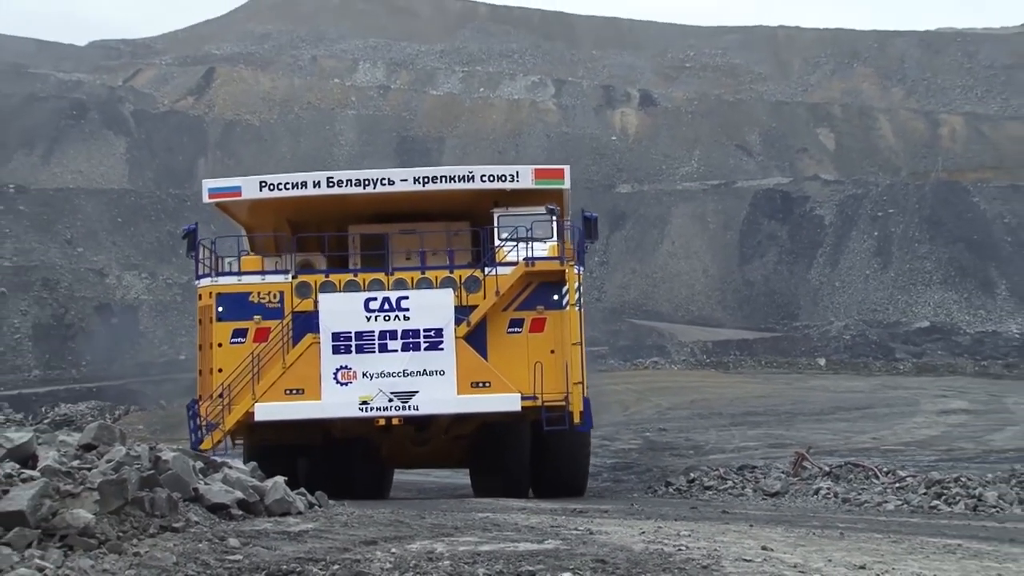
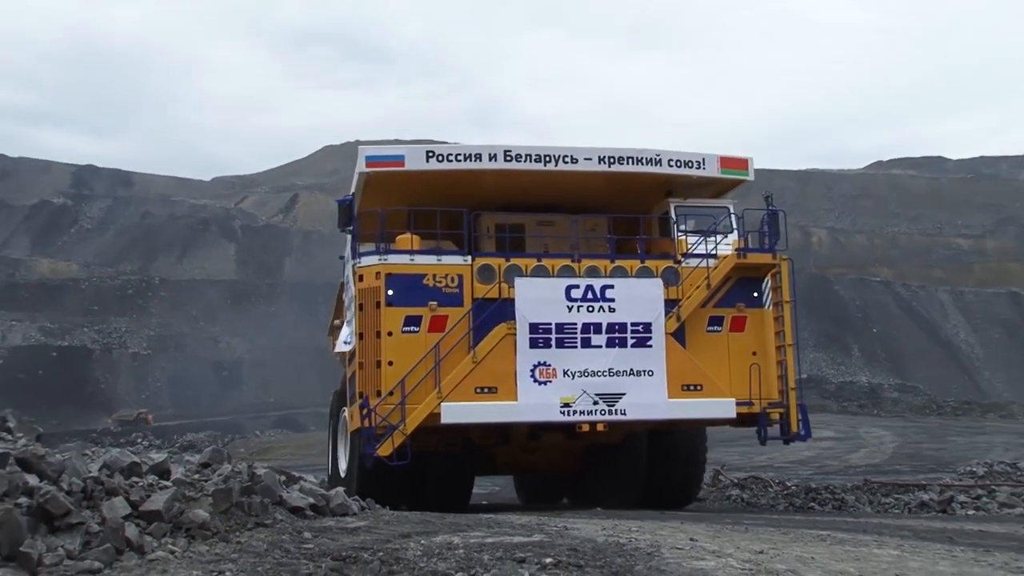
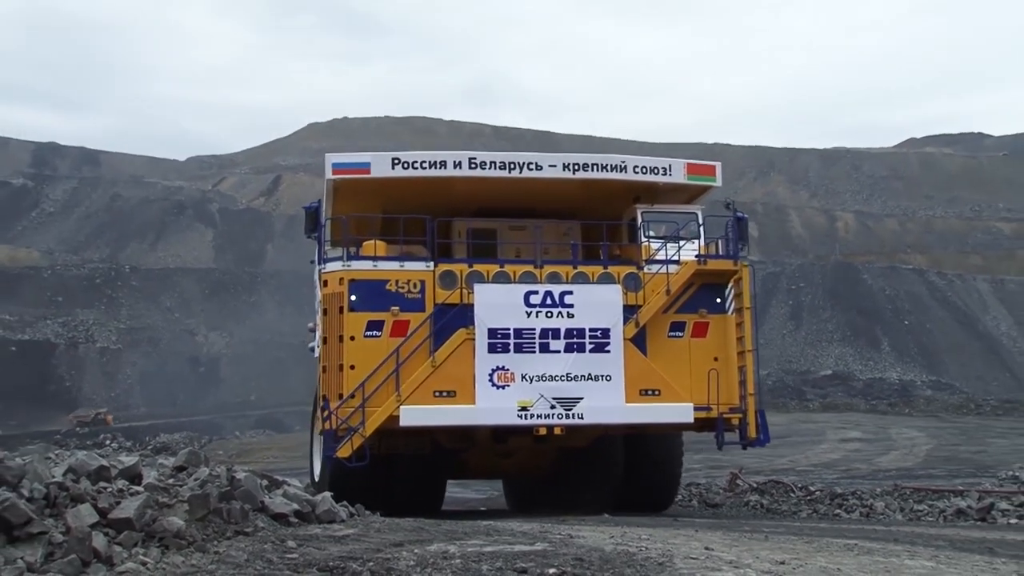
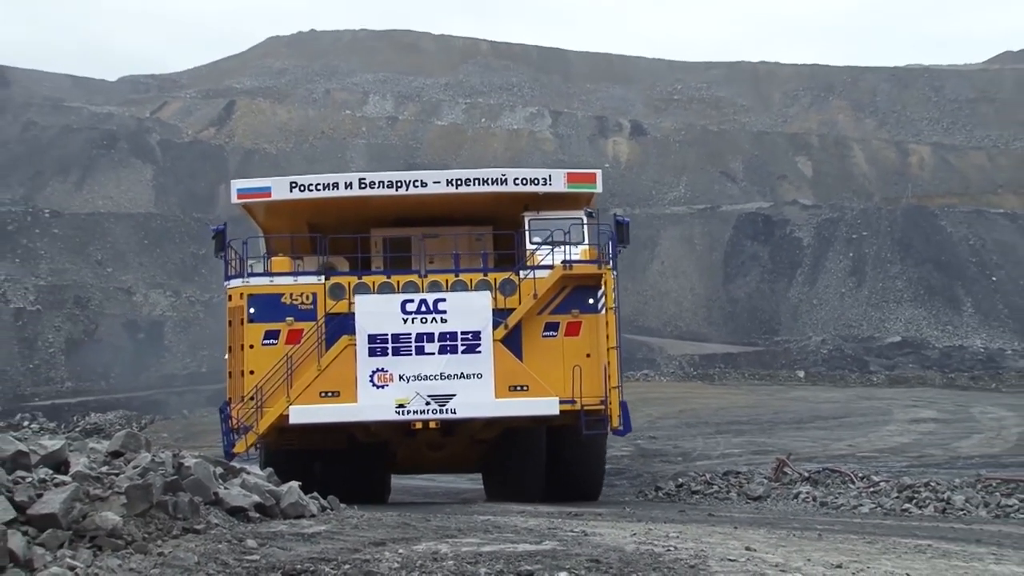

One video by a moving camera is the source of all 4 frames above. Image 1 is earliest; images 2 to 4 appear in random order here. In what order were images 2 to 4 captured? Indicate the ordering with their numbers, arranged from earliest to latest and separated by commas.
4, 3, 2
